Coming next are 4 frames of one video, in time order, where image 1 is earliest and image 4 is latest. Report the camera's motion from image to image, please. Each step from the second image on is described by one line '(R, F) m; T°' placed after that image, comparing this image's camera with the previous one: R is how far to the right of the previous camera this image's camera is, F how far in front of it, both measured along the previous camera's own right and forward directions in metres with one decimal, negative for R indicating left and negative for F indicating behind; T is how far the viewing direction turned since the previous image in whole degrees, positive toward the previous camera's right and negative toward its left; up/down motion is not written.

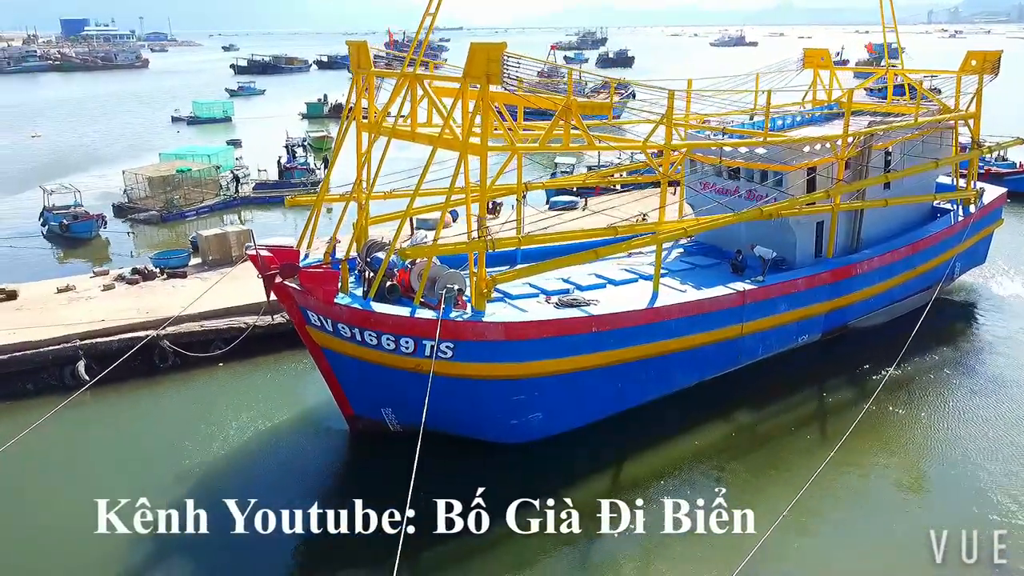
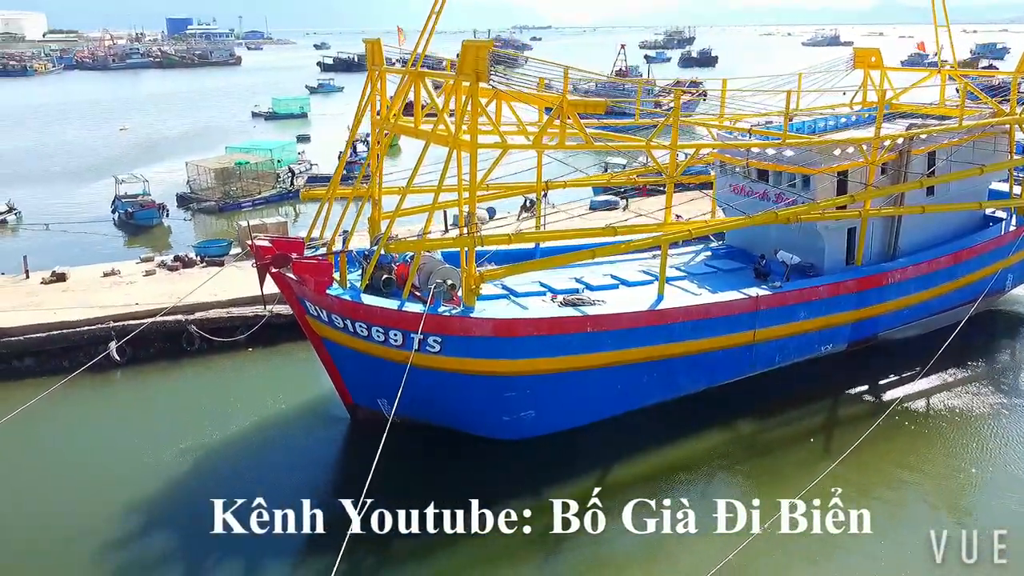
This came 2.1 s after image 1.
(+2.0, 0.0) m; -5°
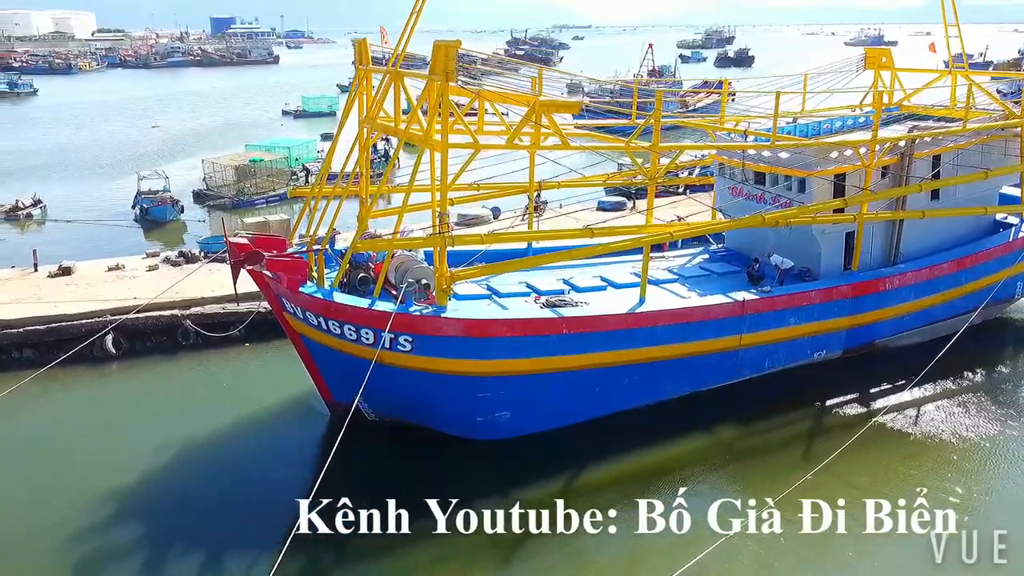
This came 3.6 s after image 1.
(+1.4, +0.1) m; -2°
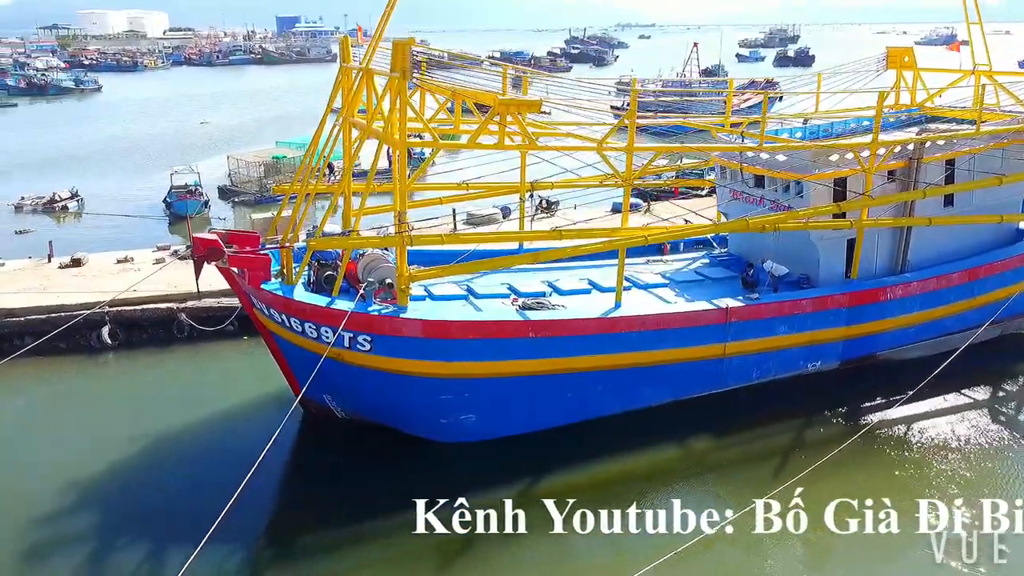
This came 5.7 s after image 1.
(+2.1, +0.4) m; -4°
